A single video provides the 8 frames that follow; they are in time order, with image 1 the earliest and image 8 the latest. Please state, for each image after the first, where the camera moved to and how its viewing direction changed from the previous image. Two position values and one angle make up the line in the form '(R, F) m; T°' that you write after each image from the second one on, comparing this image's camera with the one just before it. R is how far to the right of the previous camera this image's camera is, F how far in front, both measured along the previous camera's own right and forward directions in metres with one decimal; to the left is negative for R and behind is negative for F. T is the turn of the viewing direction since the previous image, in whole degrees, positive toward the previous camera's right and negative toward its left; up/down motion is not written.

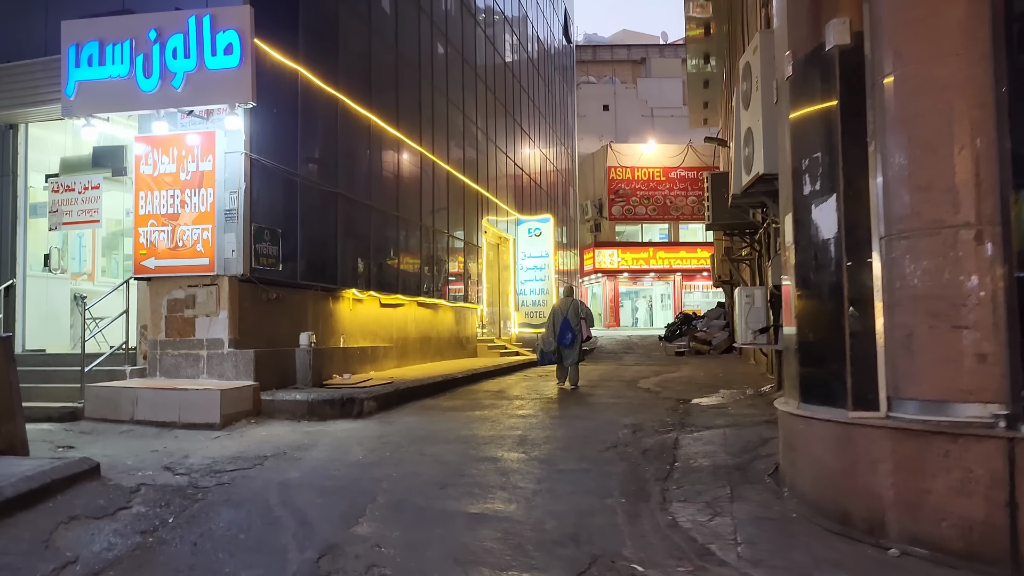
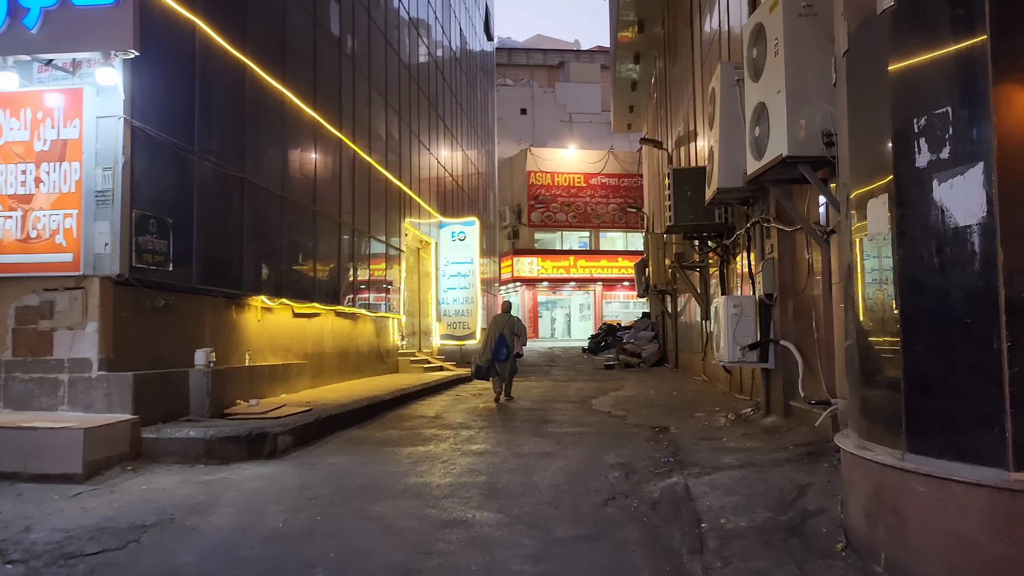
(-0.4, +1.6) m; +6°
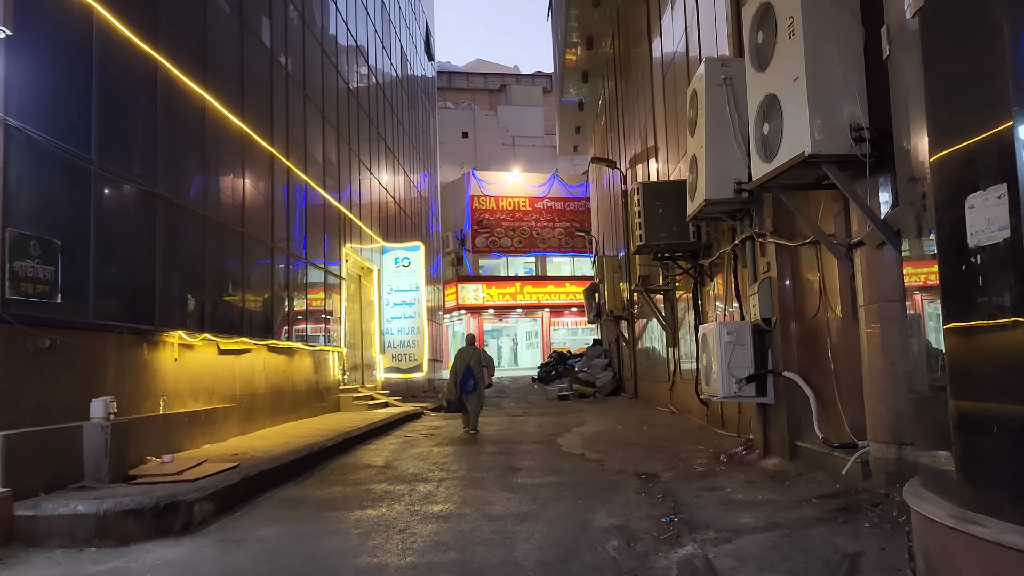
(-0.2, +1.1) m; +4°
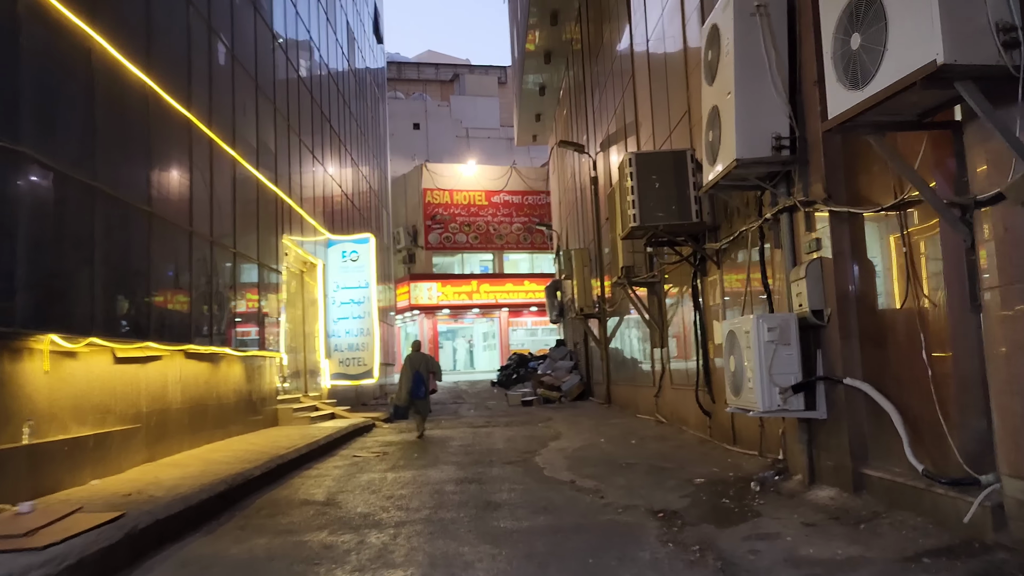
(-0.2, +1.7) m; +3°
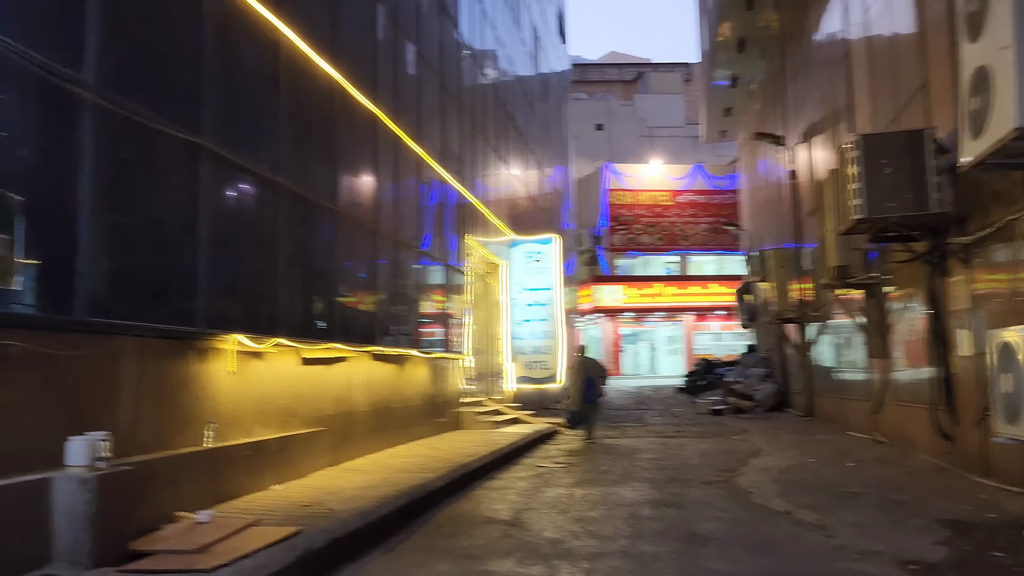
(-0.2, +0.7) m; -12°
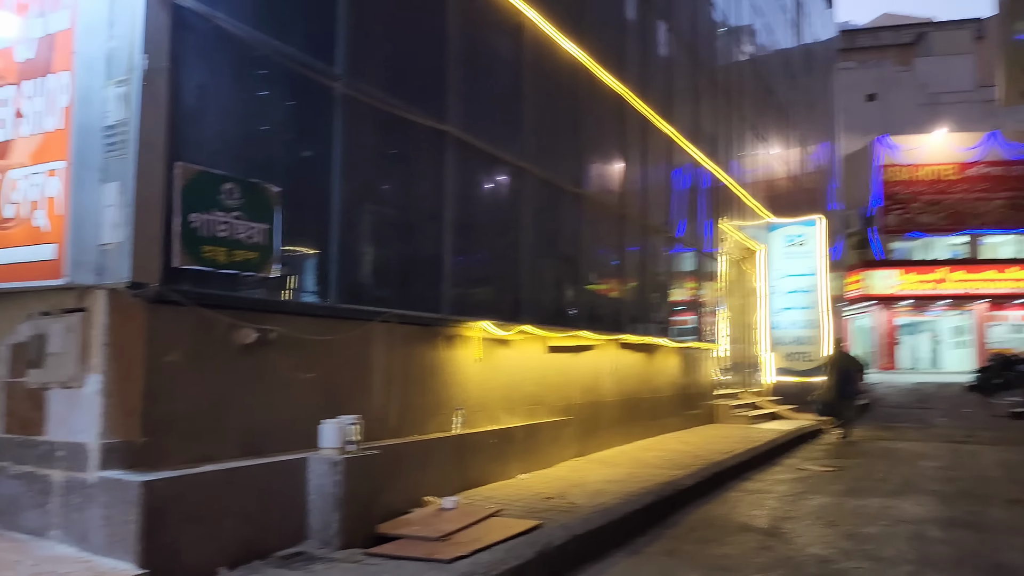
(0.0, +0.3) m; -17°
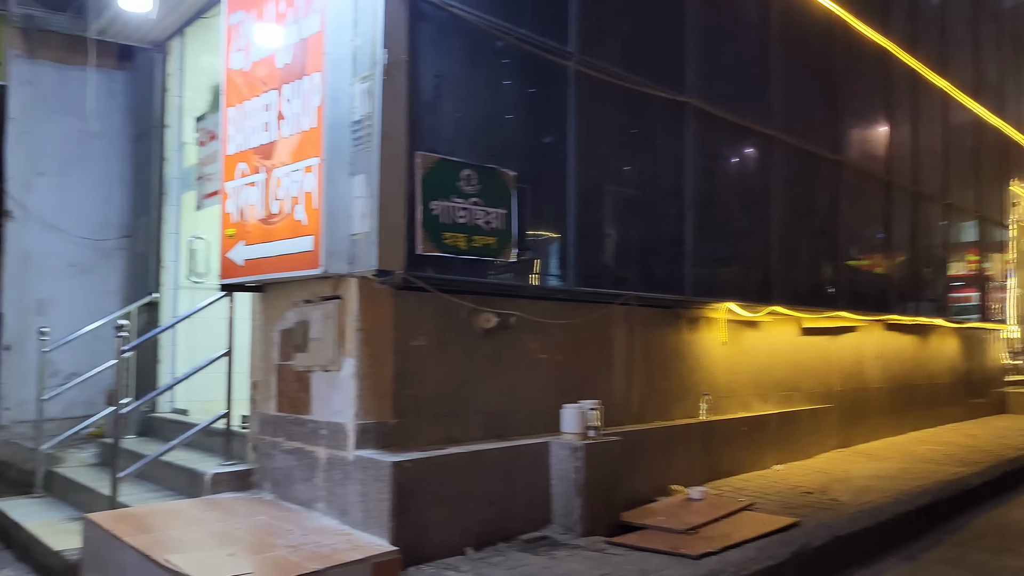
(0.0, +0.2) m; -17°
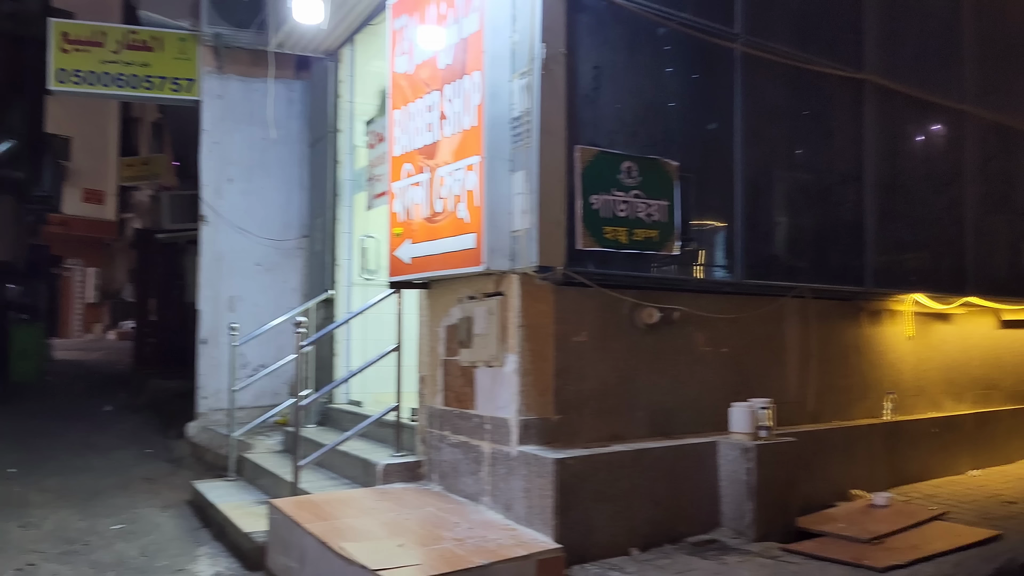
(0.0, +0.1) m; -11°
